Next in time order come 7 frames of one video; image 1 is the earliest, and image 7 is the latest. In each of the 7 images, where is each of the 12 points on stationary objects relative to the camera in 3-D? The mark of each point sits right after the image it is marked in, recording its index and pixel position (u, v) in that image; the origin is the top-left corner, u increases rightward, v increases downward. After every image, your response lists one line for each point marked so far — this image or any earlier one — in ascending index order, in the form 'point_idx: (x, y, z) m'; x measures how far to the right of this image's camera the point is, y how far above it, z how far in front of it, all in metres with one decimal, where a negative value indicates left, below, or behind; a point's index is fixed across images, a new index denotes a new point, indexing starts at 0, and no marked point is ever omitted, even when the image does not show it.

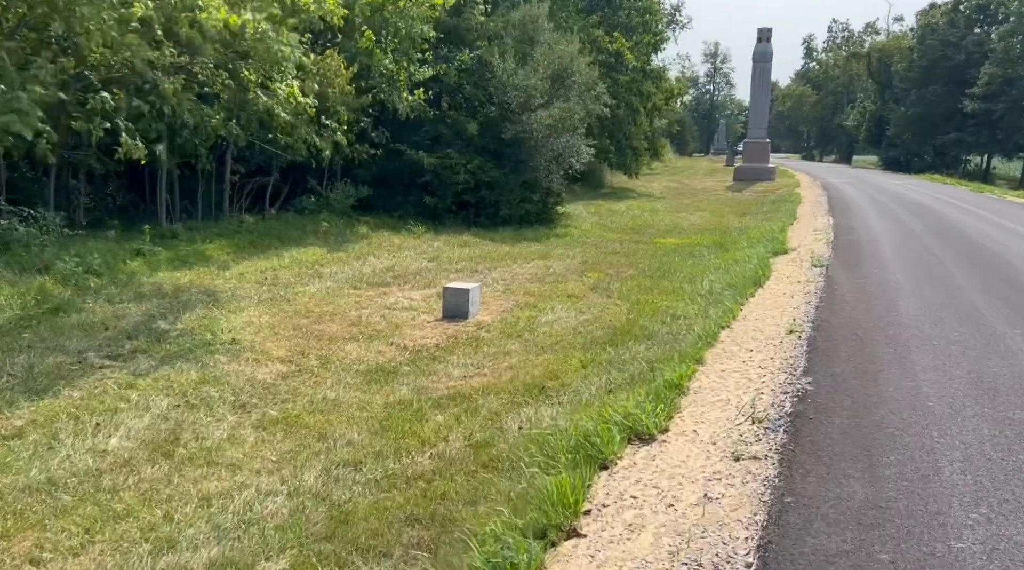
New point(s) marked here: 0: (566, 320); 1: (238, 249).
0: (+0.6, -0.3, +9.7) m
1: (-3.2, +0.4, +12.7) m
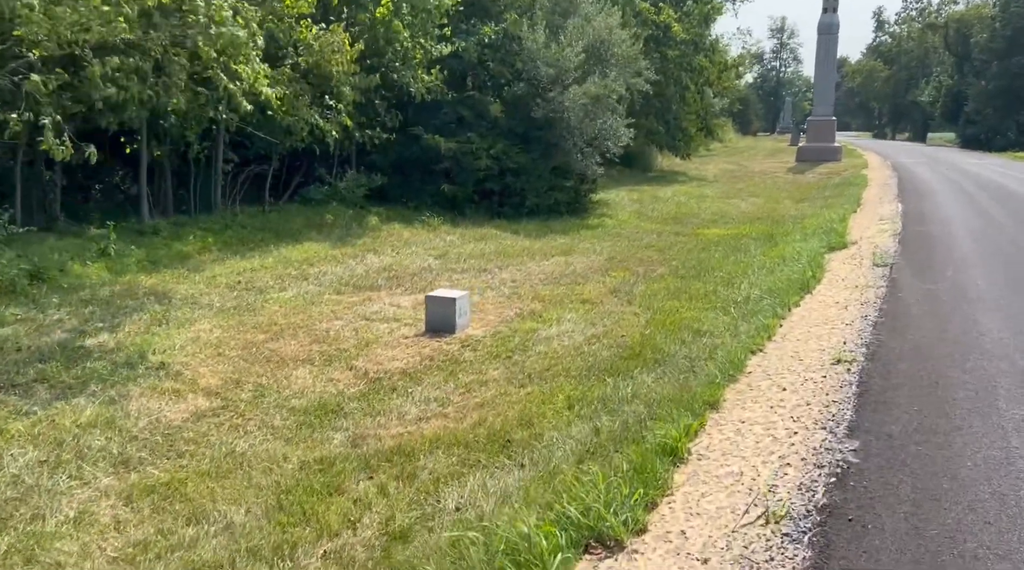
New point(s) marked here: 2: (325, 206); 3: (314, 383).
0: (+0.5, -0.4, +8.1) m
1: (-3.1, +0.4, +11.3) m
2: (-2.2, +1.0, +13.3) m
3: (-1.4, -0.7, +7.0) m
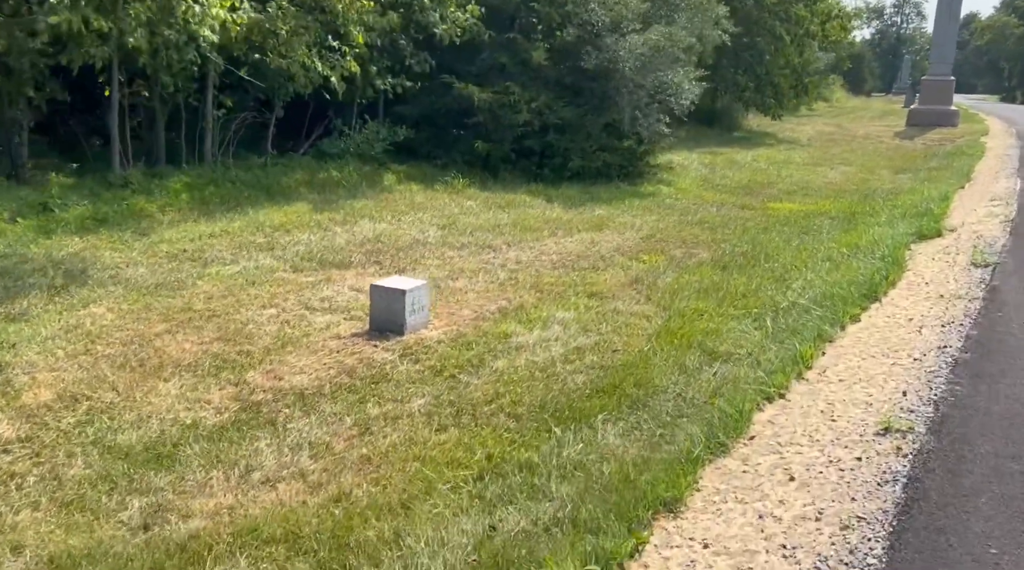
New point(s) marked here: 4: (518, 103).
0: (+0.2, -0.4, +6.2) m
1: (-2.9, +0.7, +9.7) m
2: (-1.8, +1.4, +11.5) m
3: (-1.8, -0.6, +5.3) m
4: (+0.1, +2.3, +12.6) m
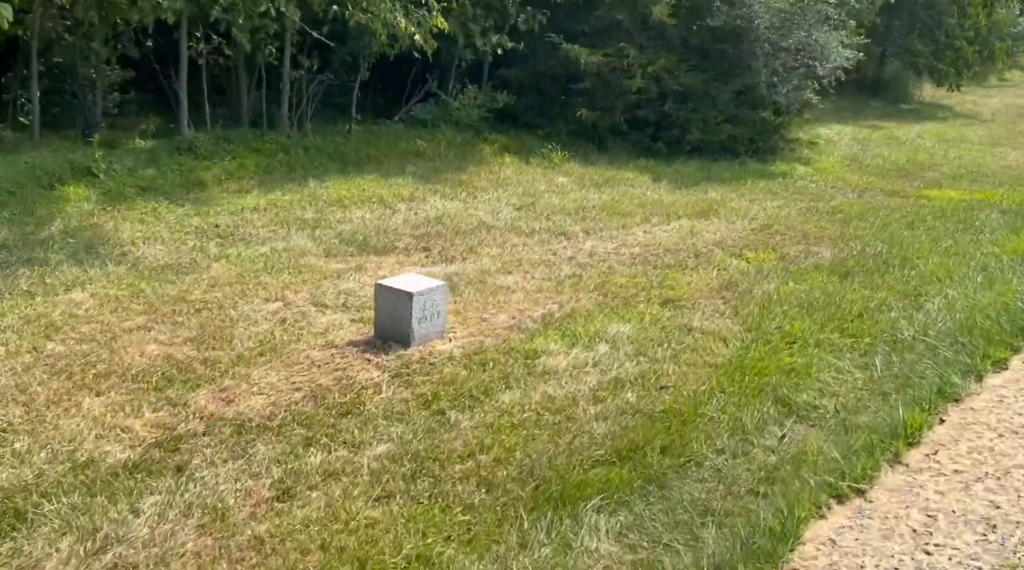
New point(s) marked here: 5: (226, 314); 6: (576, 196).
0: (+0.3, -0.5, +4.8) m
1: (-2.2, +0.9, +8.7) m
2: (-0.8, +1.6, +10.4) m
3: (-1.8, -0.6, +4.2) m
4: (+1.3, +2.4, +11.1) m
5: (-1.6, -0.2, +5.7) m
6: (+0.6, +0.8, +8.8) m
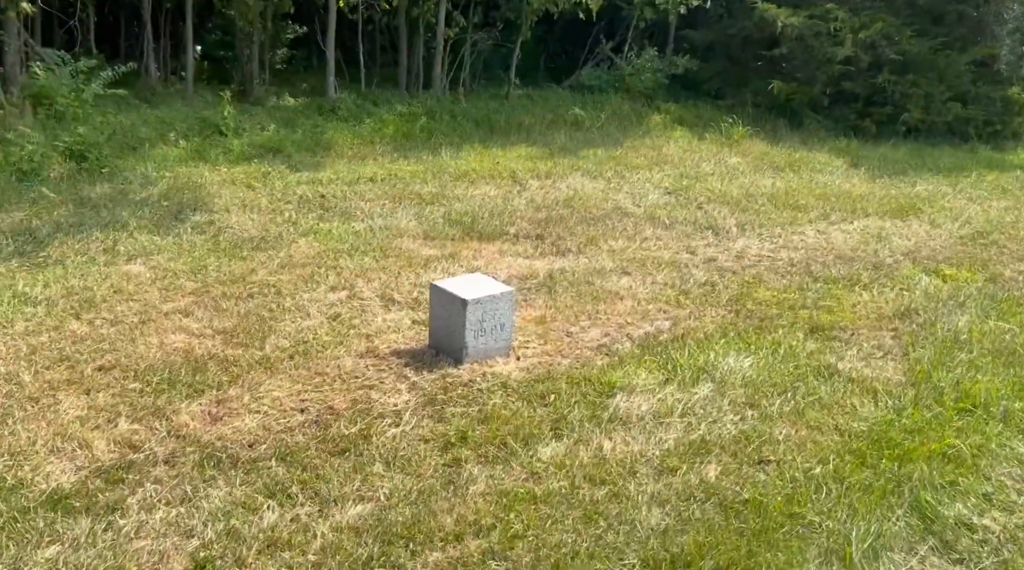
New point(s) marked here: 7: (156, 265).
0: (+0.5, -0.5, +3.7) m
1: (-1.0, +1.1, +7.9) m
2: (+0.8, +1.7, +9.2) m
3: (-1.7, -0.6, +3.6) m
4: (+3.1, +2.4, +9.4) m
5: (-1.2, -0.1, +5.0) m
6: (+1.7, +0.8, +7.4) m
7: (-1.9, +0.1, +5.4) m
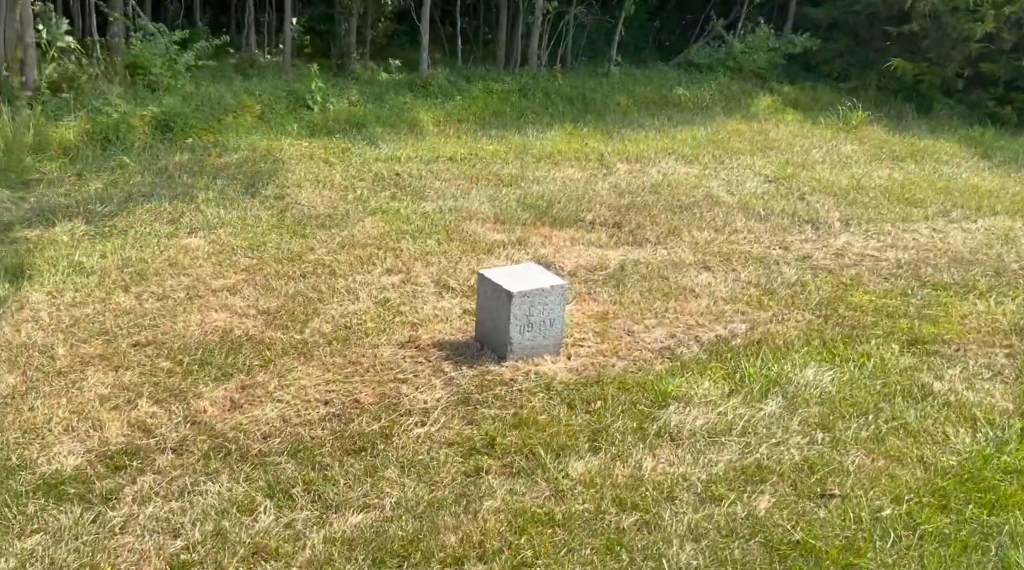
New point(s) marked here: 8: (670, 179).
0: (+0.6, -0.5, +3.3) m
1: (-0.2, +1.2, +7.6) m
2: (+1.7, +1.8, +8.7) m
3: (-1.6, -0.5, +3.4) m
4: (+4.0, +2.4, +8.6) m
5: (-0.9, 0.0, +4.7) m
6: (+2.3, +0.8, +6.8) m
7: (-1.5, +0.2, +5.3) m
8: (+1.0, +0.7, +6.4) m
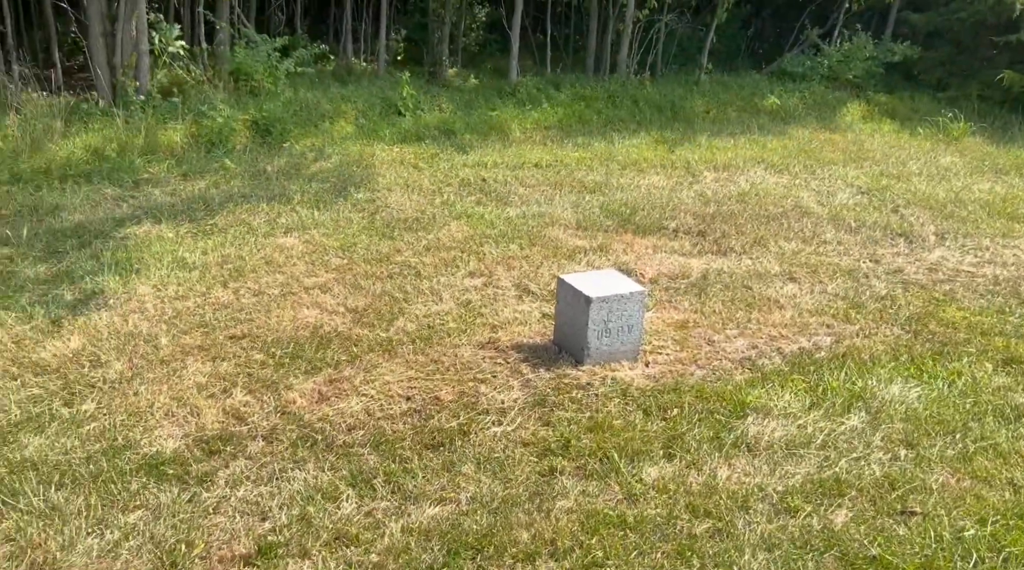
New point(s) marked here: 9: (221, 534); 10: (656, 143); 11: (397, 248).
0: (+0.9, -0.6, +3.3) m
1: (+0.4, +1.2, +7.7) m
2: (+2.5, +1.7, +8.6) m
3: (-1.3, -0.5, +3.6) m
4: (+4.8, +2.2, +8.3) m
5: (-0.5, 0.0, +4.9) m
6: (+2.9, +0.7, +6.7) m
7: (-1.1, +0.2, +5.4) m
8: (+1.6, +0.6, +6.3) m
9: (-0.8, -0.7, +2.9) m
10: (+1.1, +1.0, +7.3) m
11: (-0.6, +0.2, +5.4) m
